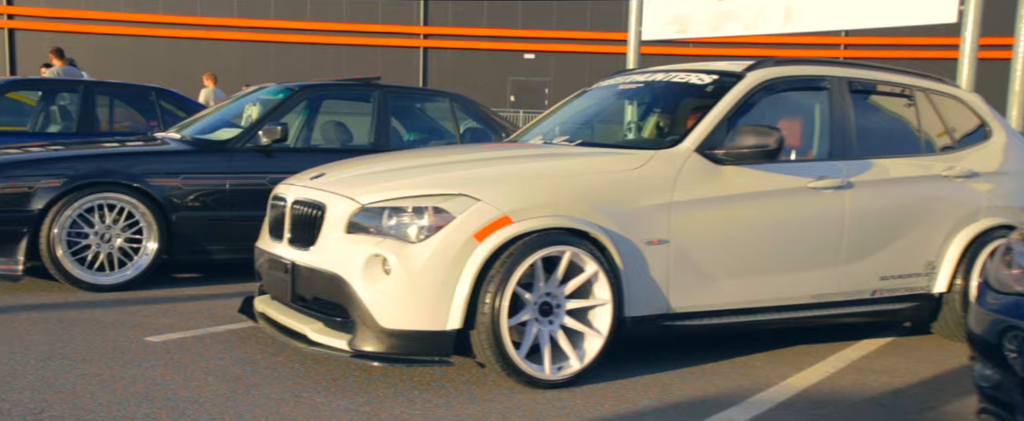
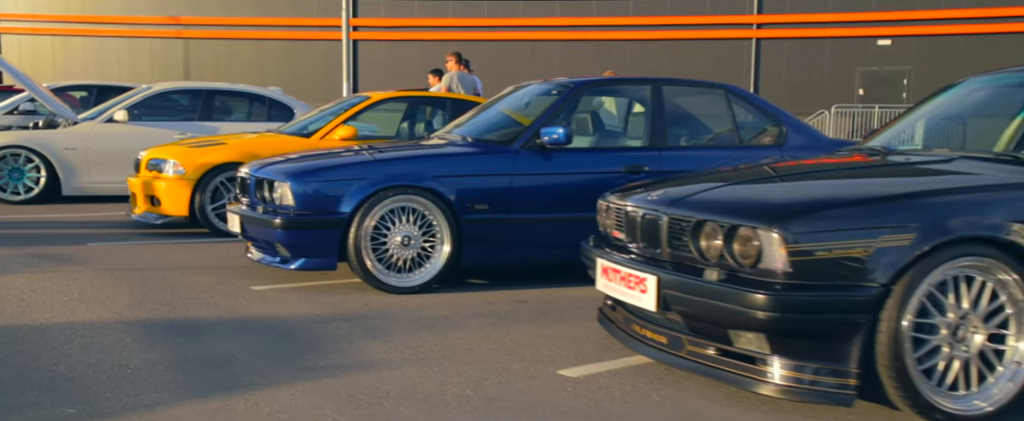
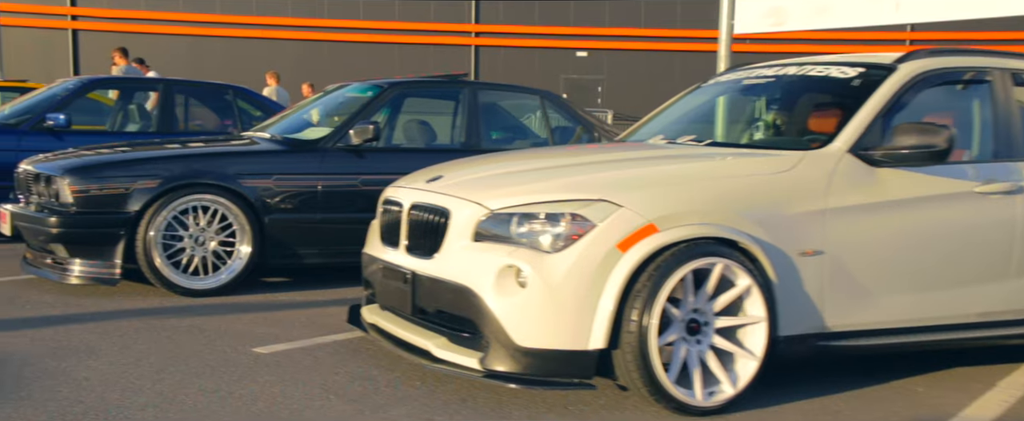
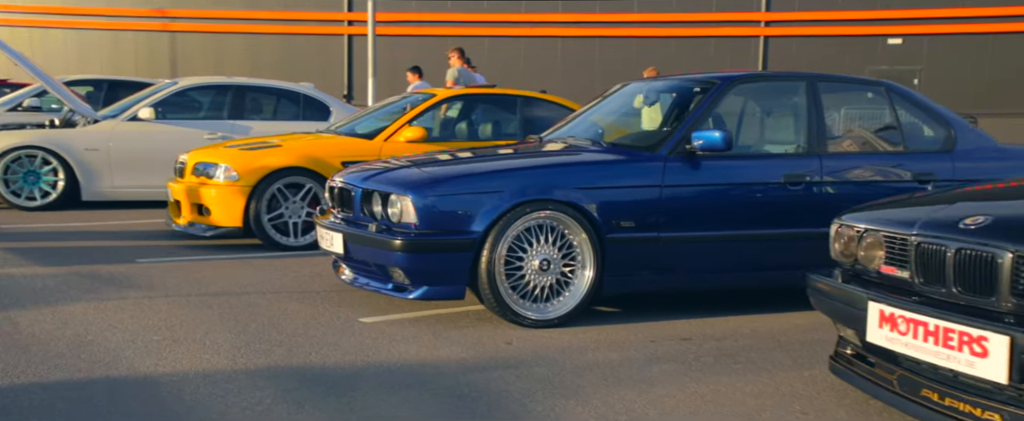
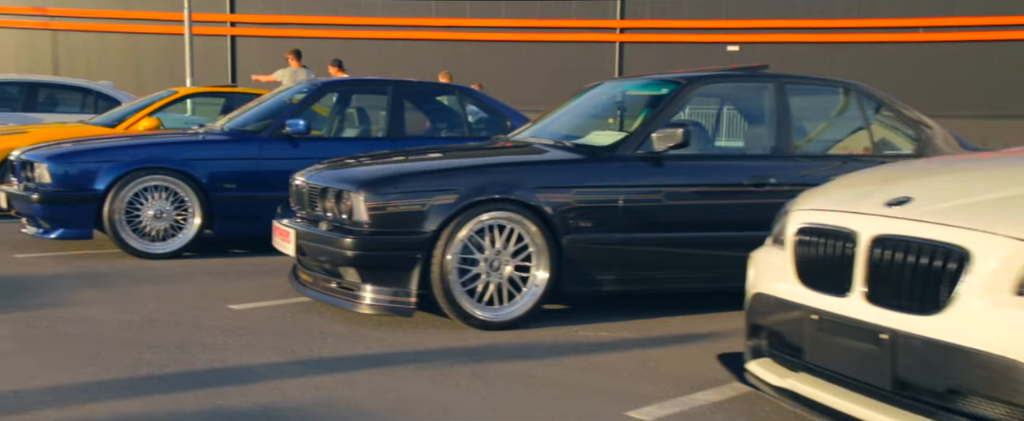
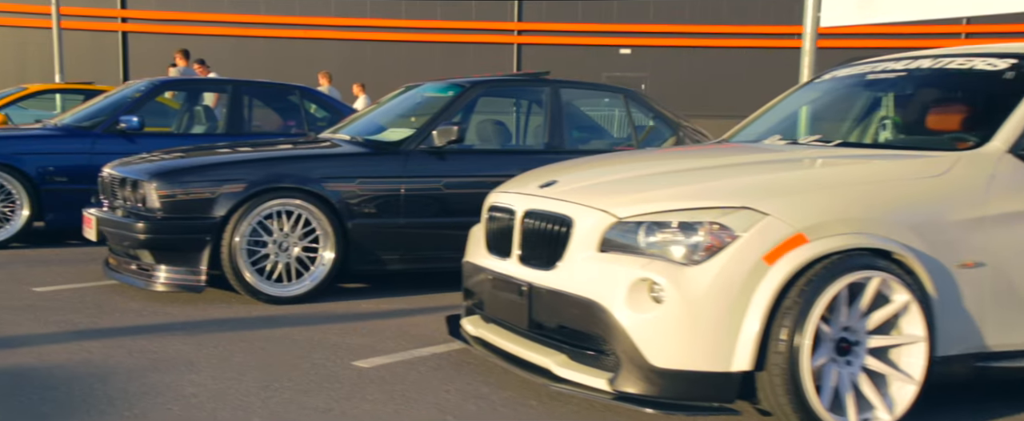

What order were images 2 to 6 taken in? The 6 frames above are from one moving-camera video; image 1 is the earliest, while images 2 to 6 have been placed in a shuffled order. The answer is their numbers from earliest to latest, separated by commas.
3, 6, 5, 2, 4
